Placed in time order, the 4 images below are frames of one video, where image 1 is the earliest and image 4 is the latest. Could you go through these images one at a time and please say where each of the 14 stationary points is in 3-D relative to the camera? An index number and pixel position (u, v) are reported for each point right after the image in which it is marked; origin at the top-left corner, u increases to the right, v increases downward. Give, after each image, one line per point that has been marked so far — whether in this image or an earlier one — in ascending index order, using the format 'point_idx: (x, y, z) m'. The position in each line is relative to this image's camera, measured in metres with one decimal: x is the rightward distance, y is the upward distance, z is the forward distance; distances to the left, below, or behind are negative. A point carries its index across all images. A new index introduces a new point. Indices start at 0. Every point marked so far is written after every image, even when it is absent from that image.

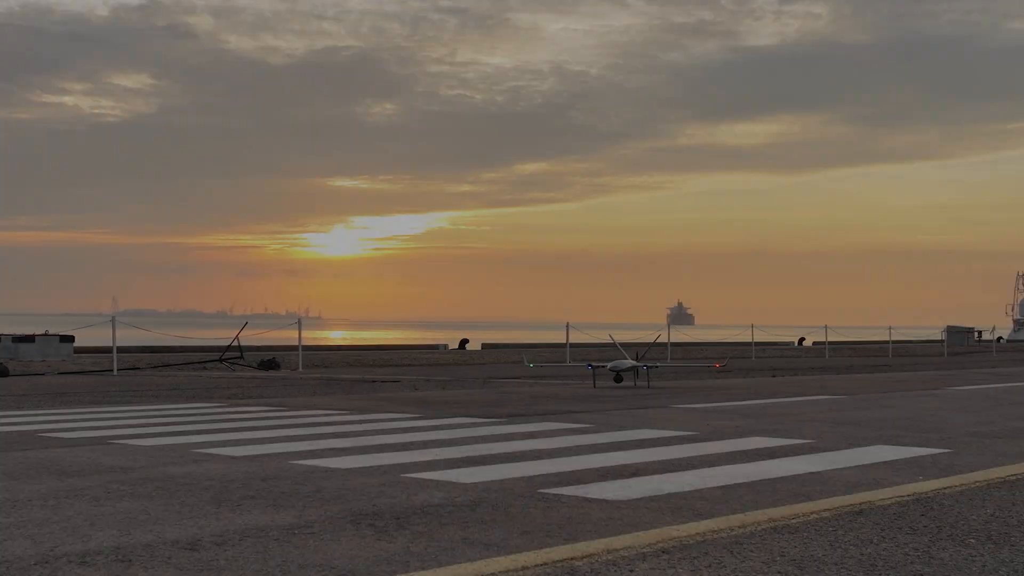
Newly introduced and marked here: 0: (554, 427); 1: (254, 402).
0: (+0.5, -1.8, +12.8) m
1: (-3.7, -1.6, +14.3) m
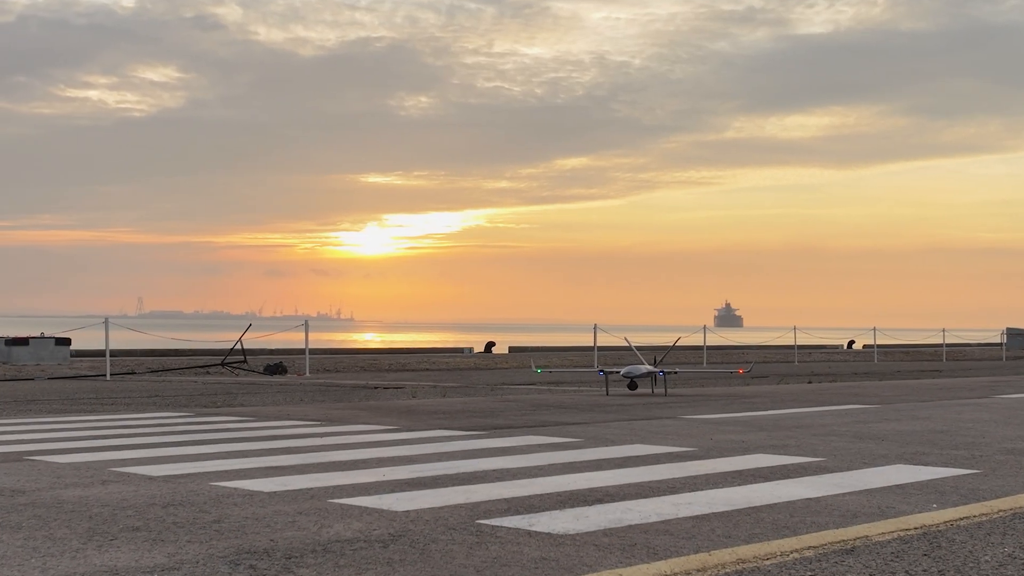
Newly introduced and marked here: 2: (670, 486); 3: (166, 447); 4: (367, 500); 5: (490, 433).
0: (+0.3, -1.8, +11.7) m
1: (-3.9, -1.7, +13.5) m
2: (+1.5, -1.8, +9.3) m
3: (-3.4, -1.6, +9.9) m
4: (-1.1, -1.7, +7.9) m
5: (-0.3, -1.8, +12.2) m
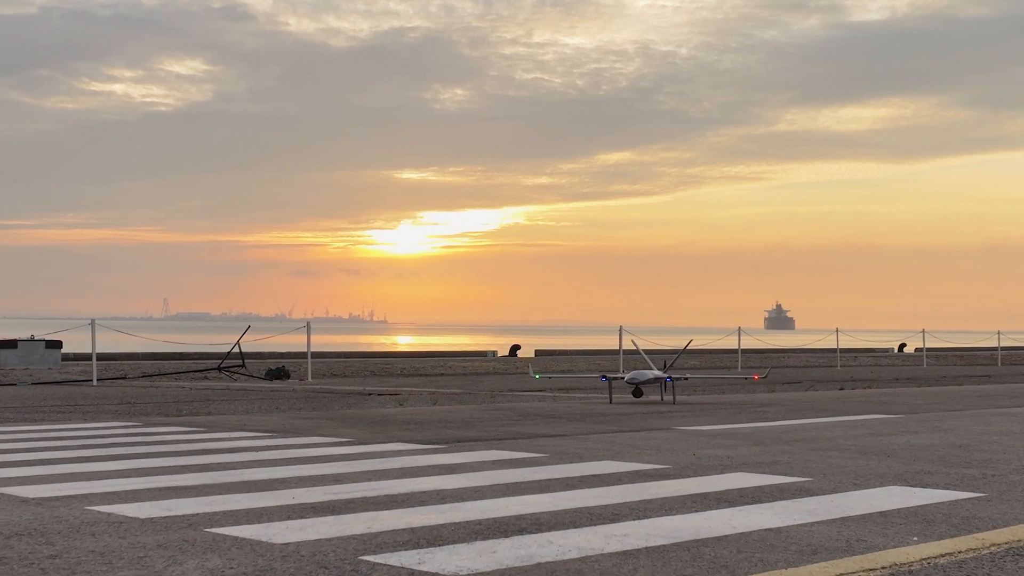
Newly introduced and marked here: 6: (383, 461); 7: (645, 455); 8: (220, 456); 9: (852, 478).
0: (-0.2, -1.8, +10.7) m
1: (-4.2, -1.7, +12.8) m
2: (+0.8, -1.9, +8.3) m
3: (-4.0, -1.6, +9.2) m
4: (-1.9, -1.7, +7.1) m
5: (-0.7, -1.8, +11.2) m
6: (-1.3, -1.7, +10.1) m
7: (+1.5, -1.9, +11.2) m
8: (-2.9, -1.7, +9.9) m
9: (+3.4, -1.9, +10.1) m
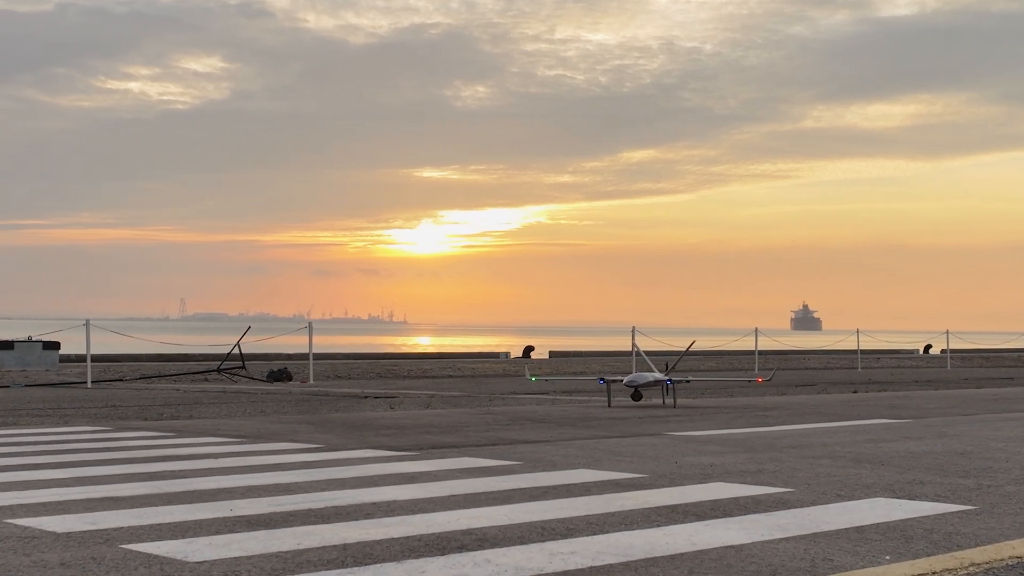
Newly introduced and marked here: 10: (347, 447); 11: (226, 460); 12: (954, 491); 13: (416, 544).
0: (-0.5, -1.8, +10.3) m
1: (-4.4, -1.7, +12.6) m
2: (+0.4, -1.9, +7.8) m
3: (-4.4, -1.6, +8.9) m
4: (-2.3, -1.7, +6.8) m
5: (-1.0, -1.8, +10.9) m
6: (-1.6, -1.8, +9.7) m
7: (+1.2, -1.9, +10.7) m
8: (-3.2, -1.7, +9.6) m
9: (+3.1, -1.9, +9.6) m
10: (-1.8, -1.8, +11.2) m
11: (-2.8, -1.7, +9.9) m
12: (+4.2, -1.9, +9.4) m
13: (-0.7, -1.8, +7.2) m
